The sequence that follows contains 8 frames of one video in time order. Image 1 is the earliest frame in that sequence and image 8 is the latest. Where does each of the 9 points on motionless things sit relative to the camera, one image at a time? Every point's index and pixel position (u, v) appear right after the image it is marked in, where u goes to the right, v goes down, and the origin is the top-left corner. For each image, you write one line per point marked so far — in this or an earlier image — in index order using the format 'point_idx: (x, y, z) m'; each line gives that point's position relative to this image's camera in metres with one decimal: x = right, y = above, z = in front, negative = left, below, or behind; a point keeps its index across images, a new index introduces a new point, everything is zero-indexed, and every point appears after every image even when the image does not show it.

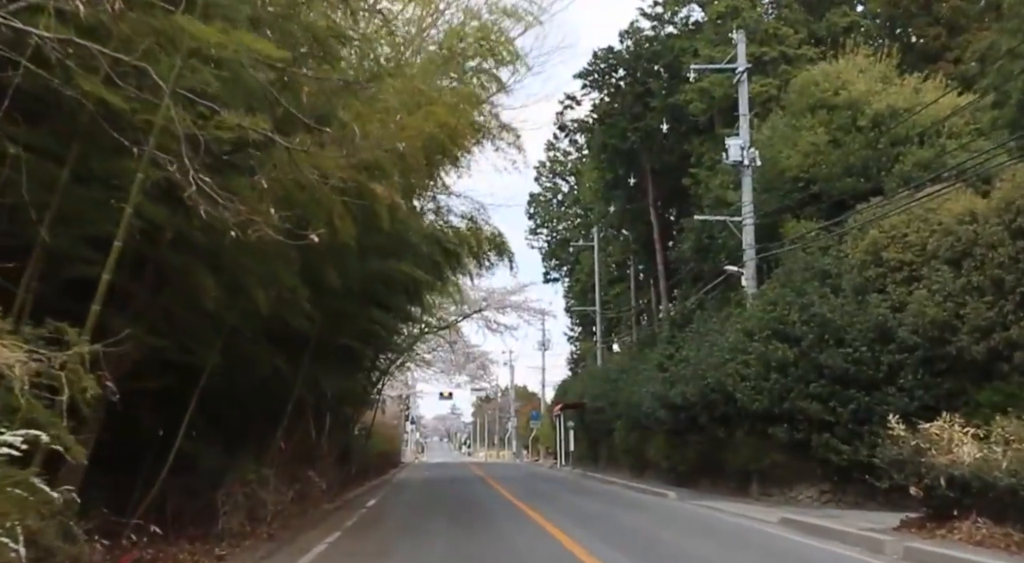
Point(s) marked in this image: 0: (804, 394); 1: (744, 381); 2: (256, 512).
0: (+5.8, -2.2, +18.6) m
1: (+4.9, -2.1, +19.9) m
2: (-3.7, -3.3, +13.6) m
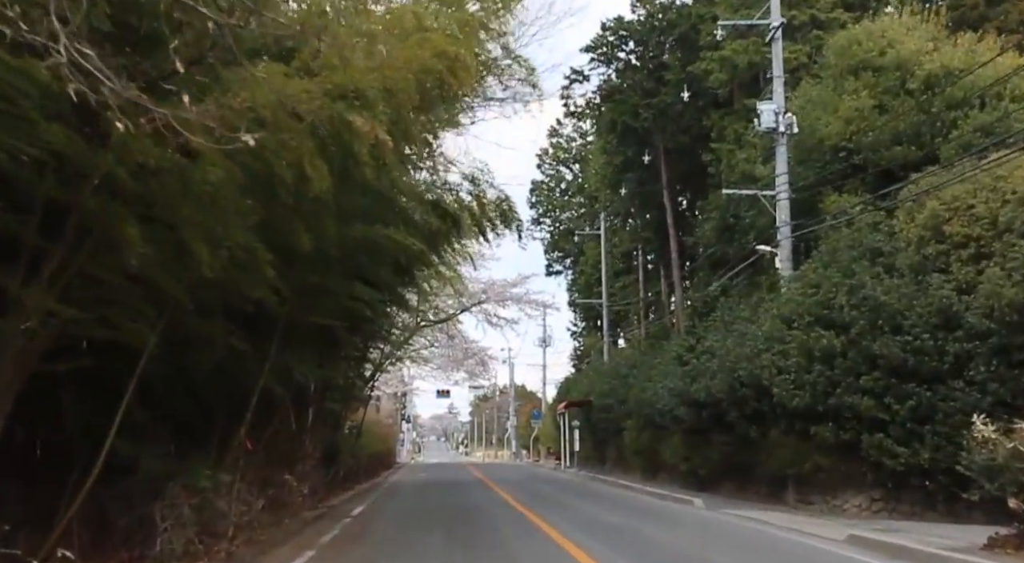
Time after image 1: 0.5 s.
0: (+5.9, -1.9, +16.2) m
1: (+5.0, -1.7, +17.5) m
2: (-3.6, -2.9, +11.2) m
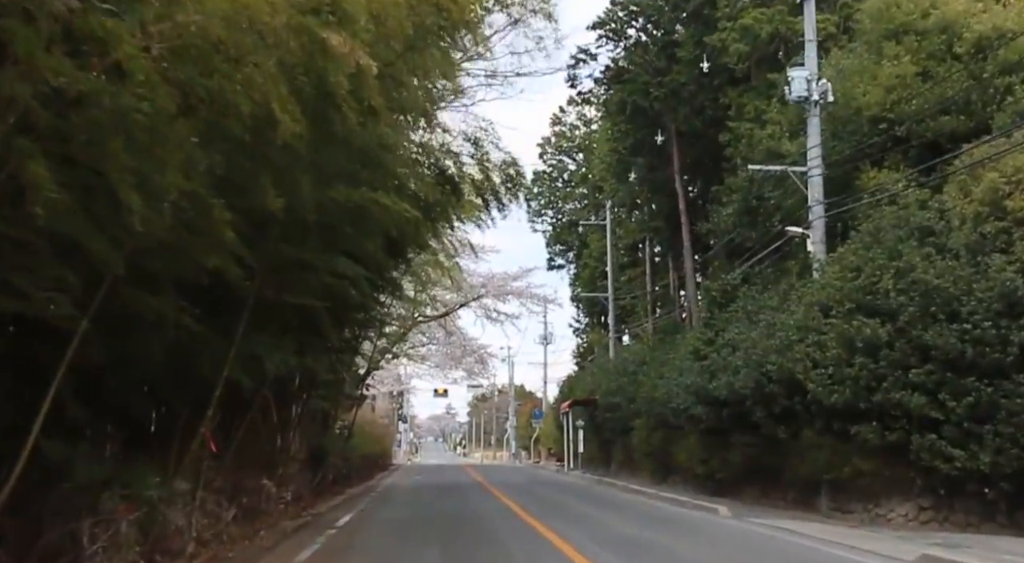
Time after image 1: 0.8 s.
0: (+6.0, -1.6, +14.4) m
1: (+5.1, -1.5, +15.7) m
2: (-3.5, -2.6, +9.4) m
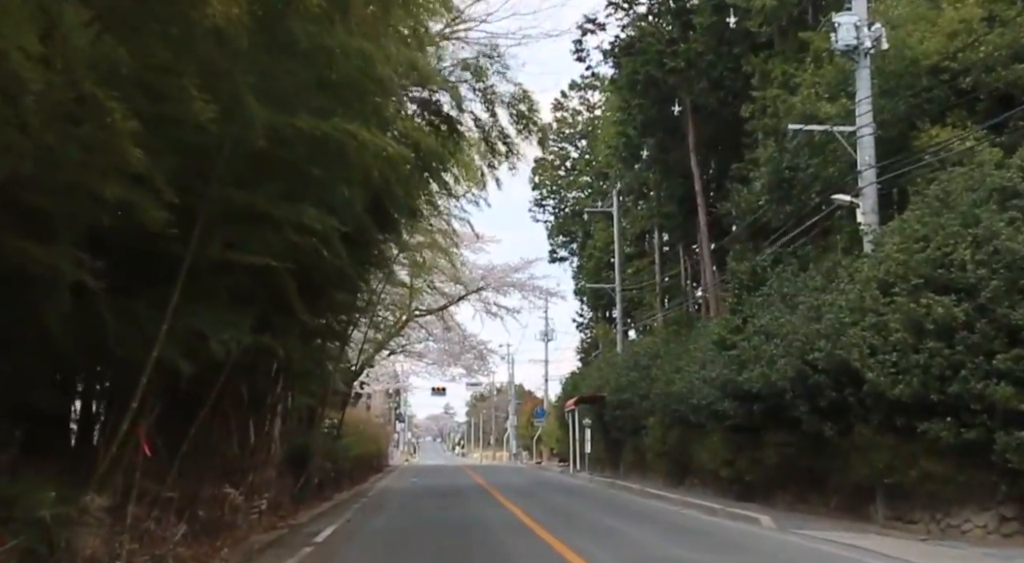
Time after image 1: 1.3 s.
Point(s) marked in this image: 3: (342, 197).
0: (+6.1, -1.2, +12.2) m
1: (+5.3, -1.1, +13.4) m
2: (-3.3, -2.2, +7.1) m
3: (-1.5, +0.8, +8.5) m
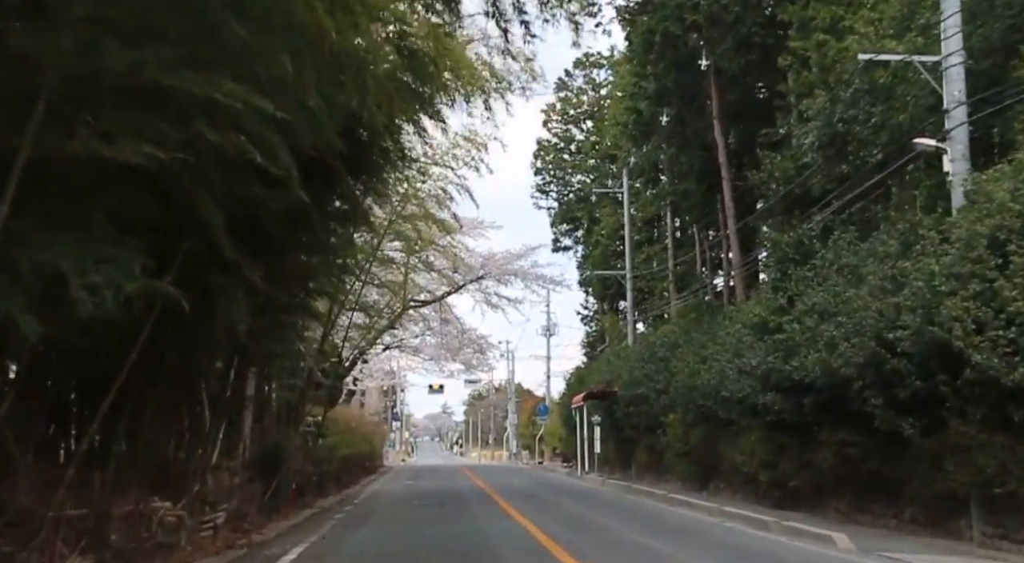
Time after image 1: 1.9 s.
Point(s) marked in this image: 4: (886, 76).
0: (+6.3, -0.7, +9.4) m
1: (+5.4, -0.6, +10.6) m
2: (-3.2, -1.8, +4.3) m
3: (-1.4, +1.3, +5.7) m
4: (+5.9, +3.2, +15.0) m
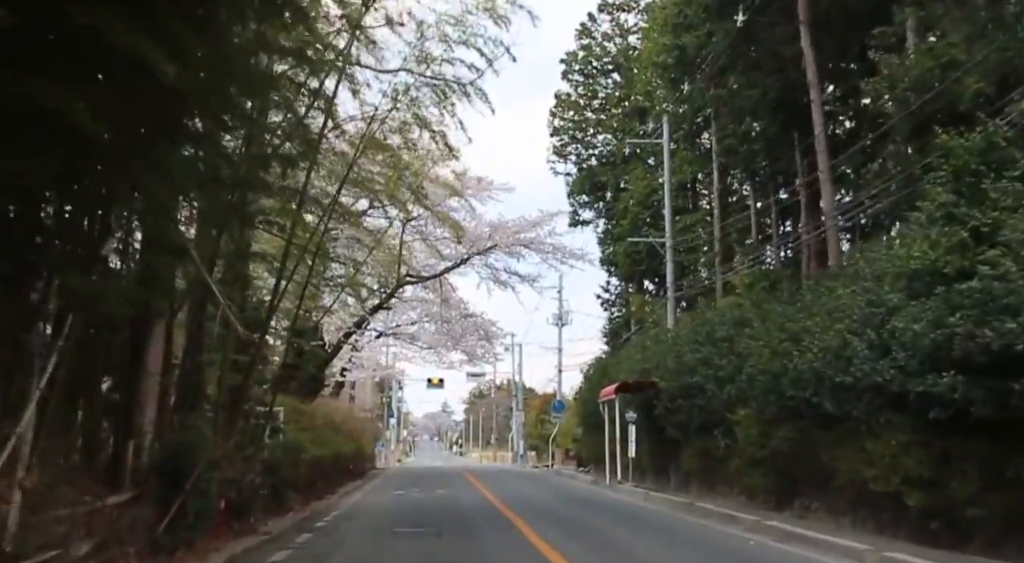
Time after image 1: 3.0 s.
0: (+6.7, +0.2, +3.4) m
1: (+5.9, +0.3, +4.7) m
2: (-2.7, -0.7, -1.6) m
3: (-0.9, +2.3, -0.3) m
4: (+6.4, +4.1, +9.1) m
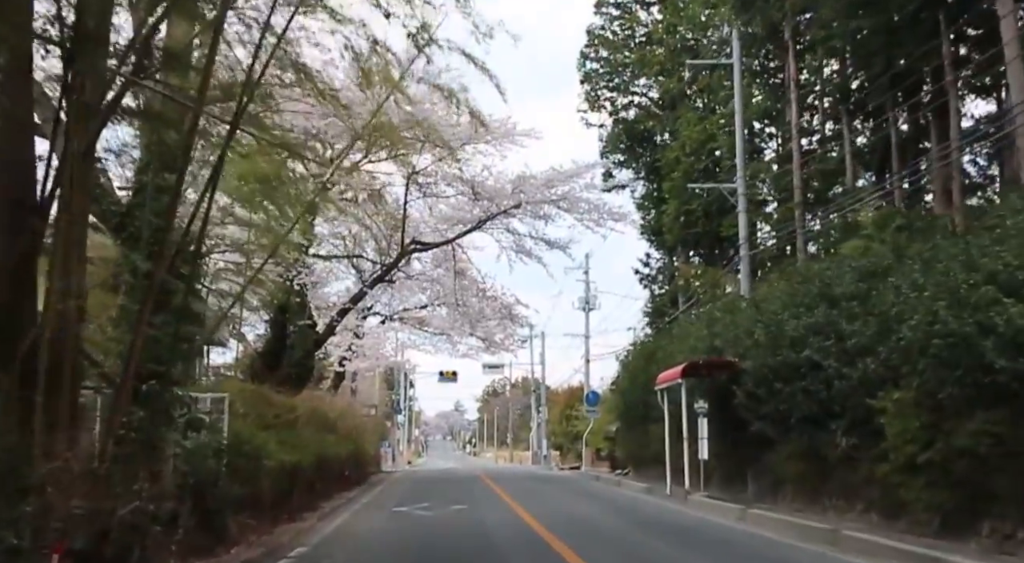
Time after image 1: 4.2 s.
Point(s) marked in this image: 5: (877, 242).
0: (+7.2, +1.3, -2.5) m
1: (+6.3, +1.4, -1.2) m
2: (-2.3, +0.2, -7.5) m
3: (-0.5, +3.2, -6.1) m
4: (+6.9, +5.2, +3.1) m
5: (+6.1, +0.7, +15.6) m
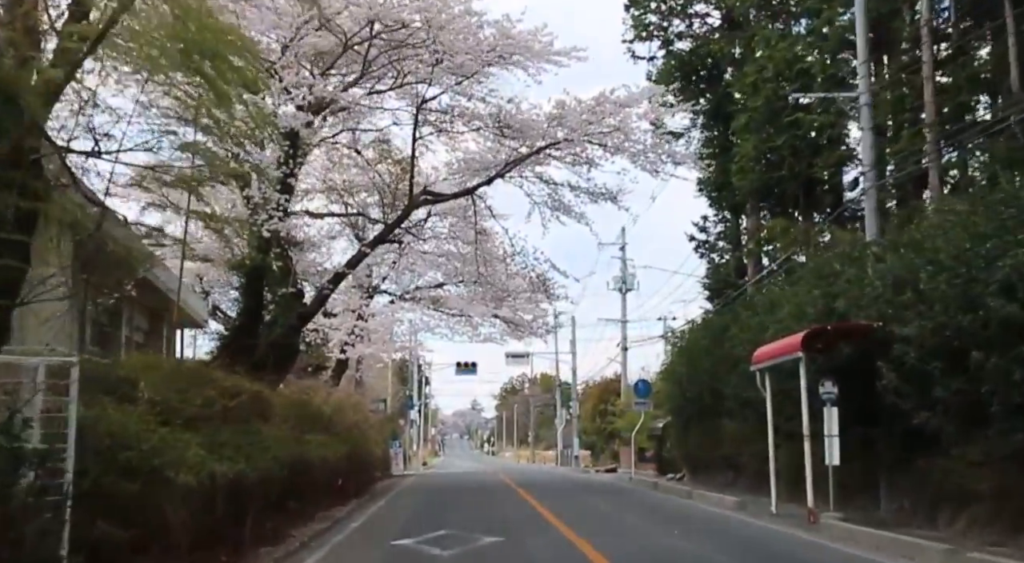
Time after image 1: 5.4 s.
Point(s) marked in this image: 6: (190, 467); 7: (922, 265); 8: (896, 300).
0: (+7.5, +2.3, -8.5) m
1: (+6.7, +2.4, -7.2) m
2: (-2.1, +1.2, -13.3) m
3: (-0.2, +4.2, -12.0) m
4: (+7.4, +6.2, -2.9) m
5: (+6.8, +1.7, +9.6) m
6: (-3.1, -1.7, +8.7) m
7: (+5.7, +0.3, +12.6) m
8: (+5.5, -0.2, +13.3) m
